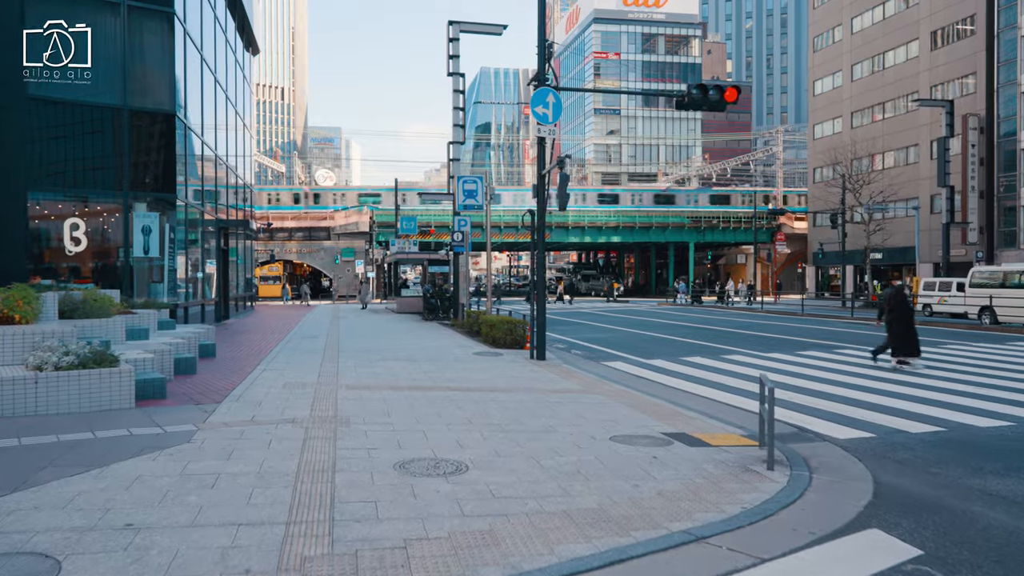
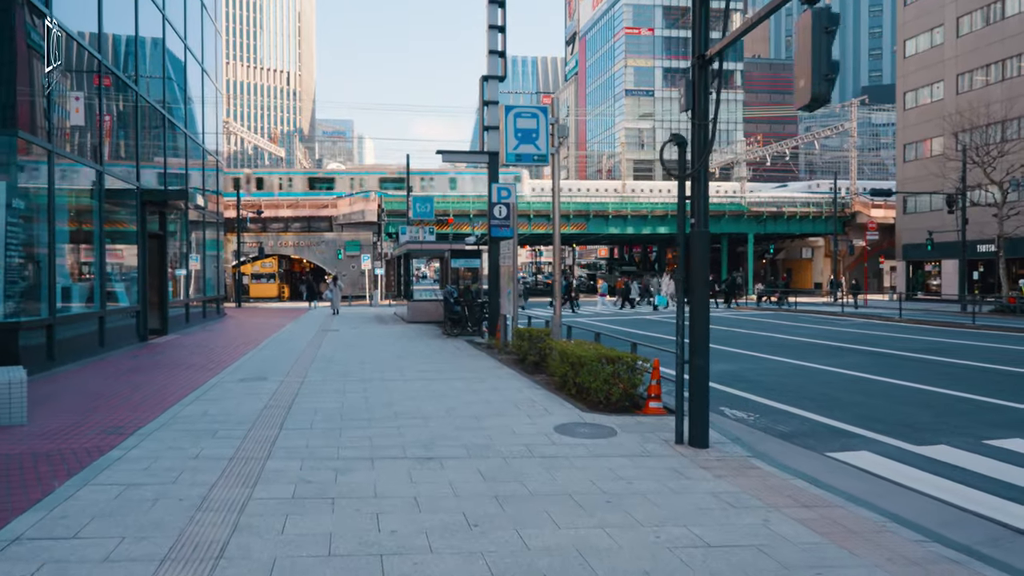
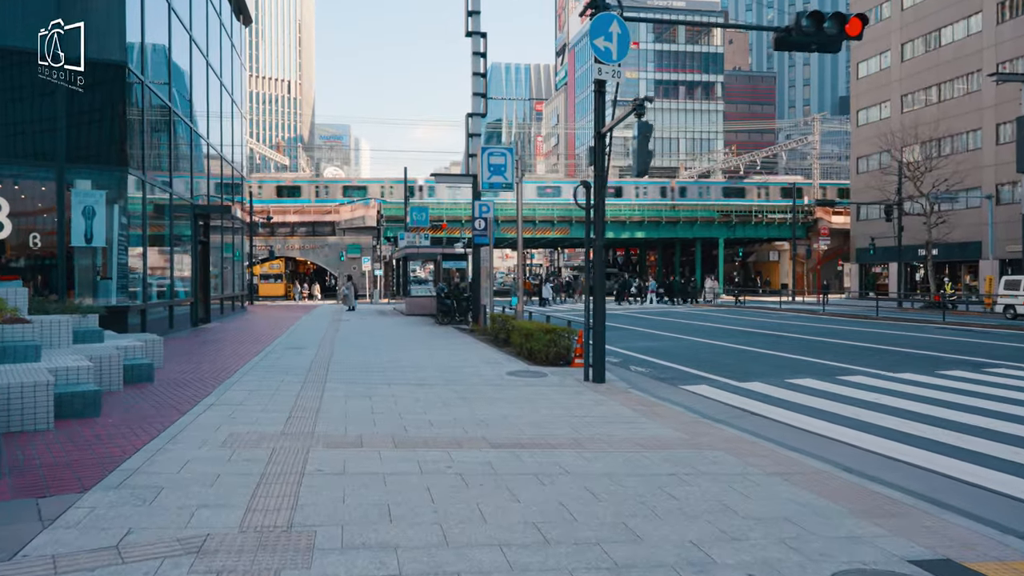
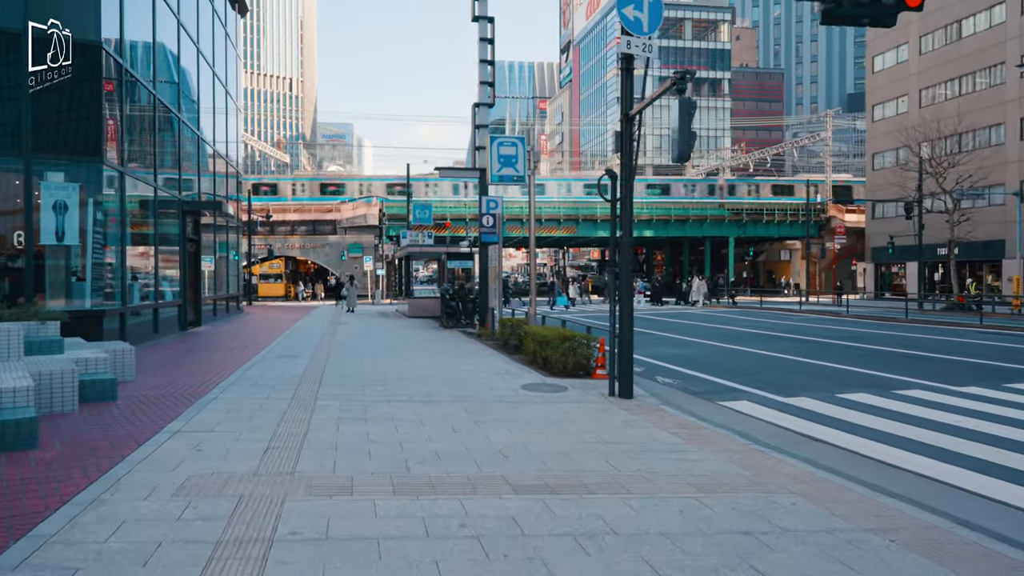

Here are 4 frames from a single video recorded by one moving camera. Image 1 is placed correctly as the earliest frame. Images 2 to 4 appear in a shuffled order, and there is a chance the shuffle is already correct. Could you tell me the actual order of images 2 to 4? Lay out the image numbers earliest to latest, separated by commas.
3, 4, 2
